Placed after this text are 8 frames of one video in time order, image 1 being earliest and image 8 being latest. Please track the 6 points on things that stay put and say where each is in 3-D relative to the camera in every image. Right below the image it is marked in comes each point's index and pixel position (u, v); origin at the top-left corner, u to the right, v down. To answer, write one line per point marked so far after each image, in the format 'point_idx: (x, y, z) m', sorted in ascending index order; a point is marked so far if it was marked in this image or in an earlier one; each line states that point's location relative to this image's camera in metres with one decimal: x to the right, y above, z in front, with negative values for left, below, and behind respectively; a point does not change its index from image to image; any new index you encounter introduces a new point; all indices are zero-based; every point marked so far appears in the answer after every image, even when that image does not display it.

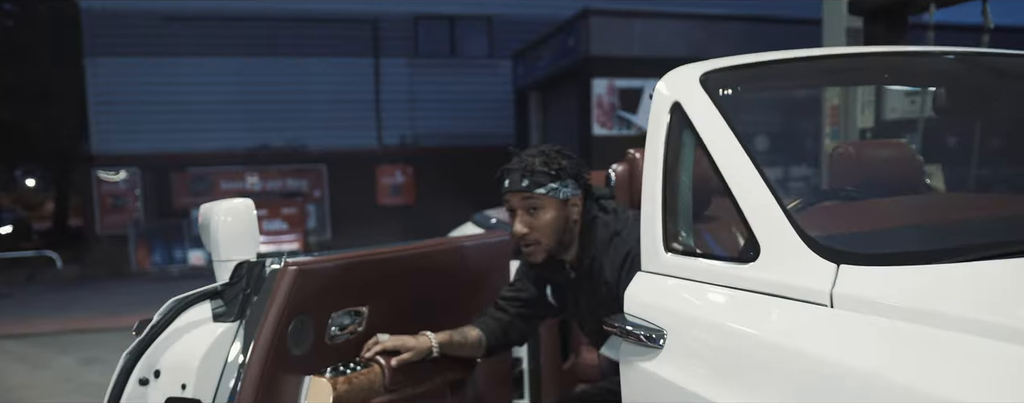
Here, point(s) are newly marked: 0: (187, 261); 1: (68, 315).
0: (-4.3, -0.8, +12.5) m
1: (-4.1, -1.1, +8.8) m
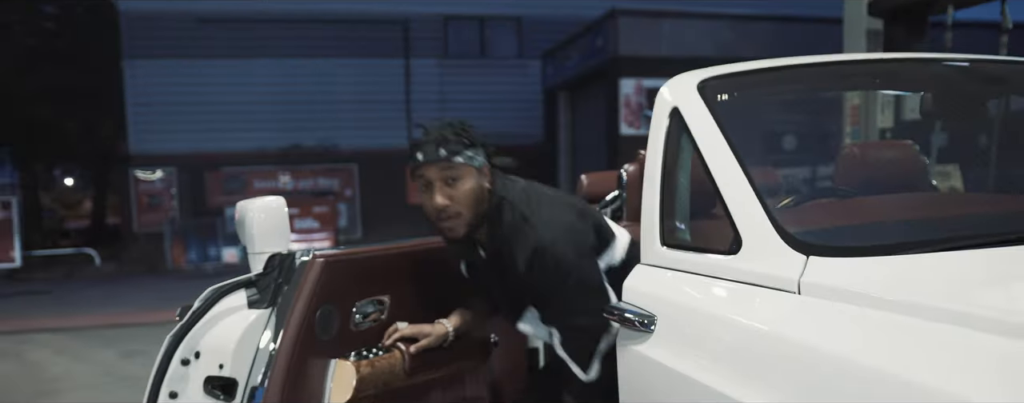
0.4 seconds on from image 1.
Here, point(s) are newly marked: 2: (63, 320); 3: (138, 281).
0: (-3.9, -0.8, +12.7) m
1: (-3.8, -1.0, +9.1) m
2: (-3.8, -1.0, +8.1) m
3: (-4.6, -1.0, +11.6) m
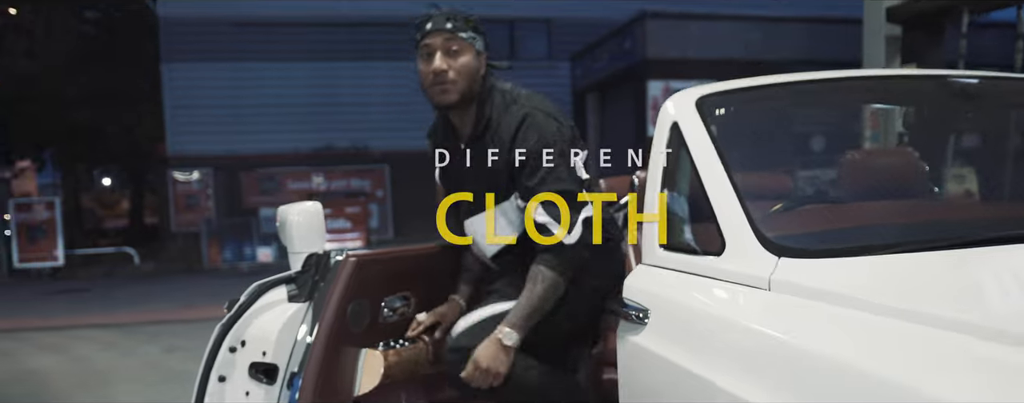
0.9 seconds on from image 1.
0: (-3.5, -0.8, +13.0) m
1: (-3.6, -1.0, +9.3) m
2: (-3.6, -1.0, +8.4) m
3: (-4.2, -1.0, +11.9) m
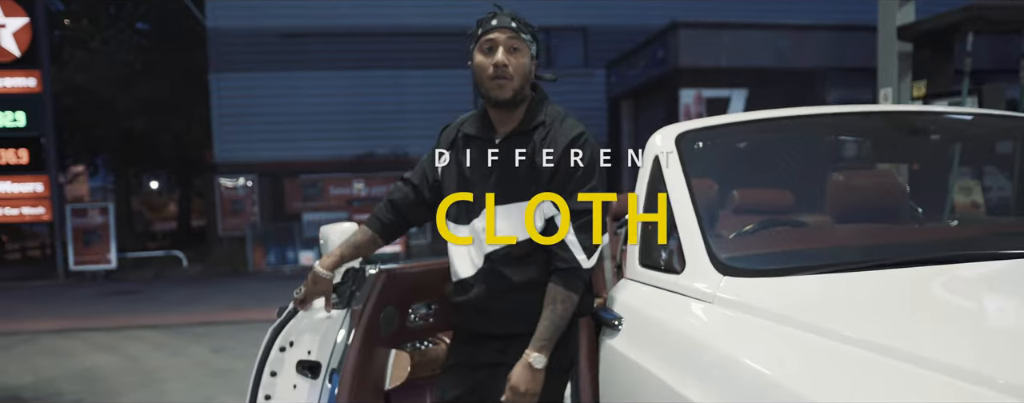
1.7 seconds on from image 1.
0: (-3.0, -0.9, +13.5) m
1: (-3.2, -1.1, +9.8) m
2: (-3.3, -1.1, +8.8) m
3: (-3.8, -1.1, +12.4) m
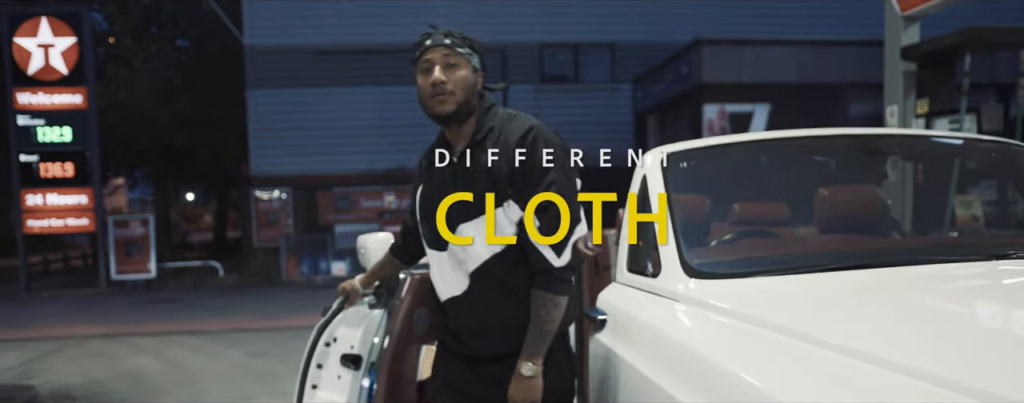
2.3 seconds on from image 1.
0: (-2.7, -1.1, +13.8) m
1: (-3.0, -1.2, +10.2) m
2: (-3.1, -1.2, +9.2) m
3: (-3.4, -1.2, +12.7) m
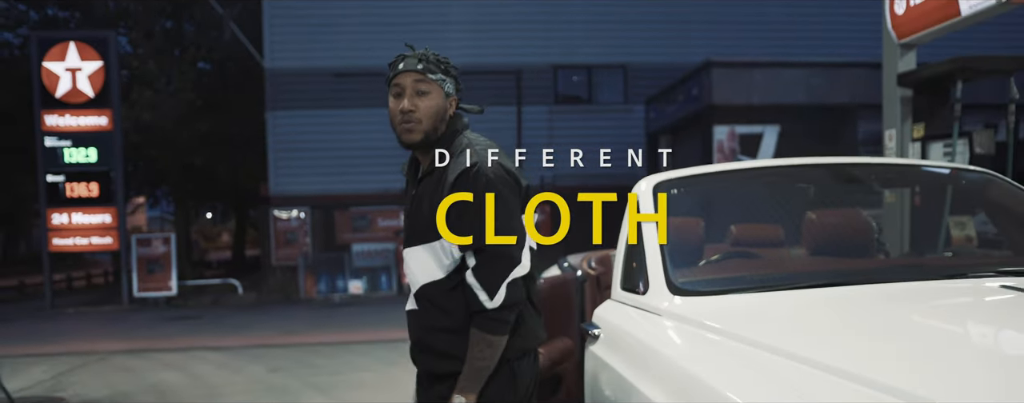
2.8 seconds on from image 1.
0: (-2.5, -1.3, +14.1) m
1: (-2.8, -1.5, +10.4) m
2: (-2.9, -1.4, +9.4) m
3: (-3.2, -1.5, +13.0) m
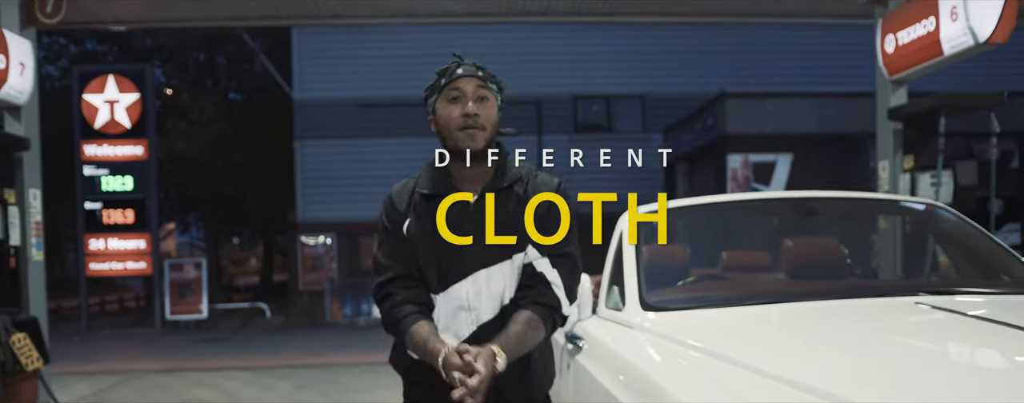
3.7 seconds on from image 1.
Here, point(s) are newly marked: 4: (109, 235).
0: (-2.2, -1.7, +14.5) m
1: (-2.6, -1.8, +10.8) m
2: (-2.7, -1.7, +9.9) m
3: (-3.0, -1.9, +13.4) m
4: (-5.8, -0.5, +13.4) m
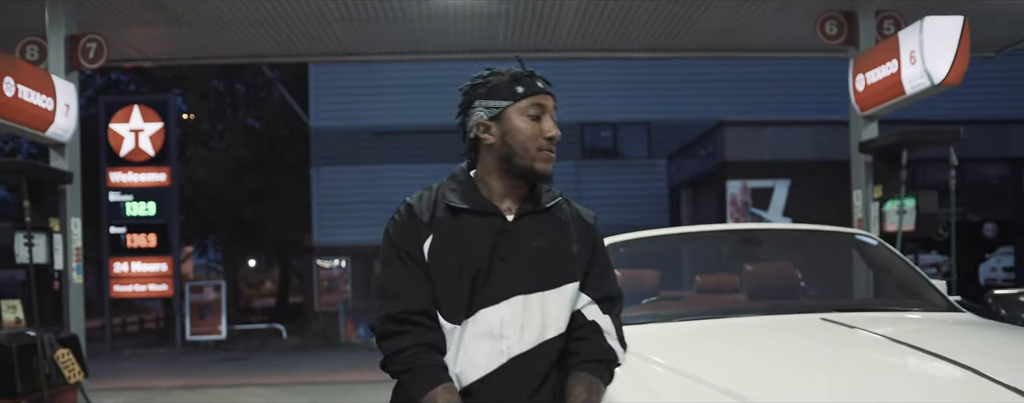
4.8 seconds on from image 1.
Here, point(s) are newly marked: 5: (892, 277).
0: (-2.0, -2.1, +15.0) m
1: (-2.6, -2.1, +11.3) m
2: (-2.7, -1.9, +10.4) m
3: (-2.9, -2.2, +13.9) m
4: (-5.6, -0.8, +14.0) m
5: (+1.6, -0.3, +4.0) m
